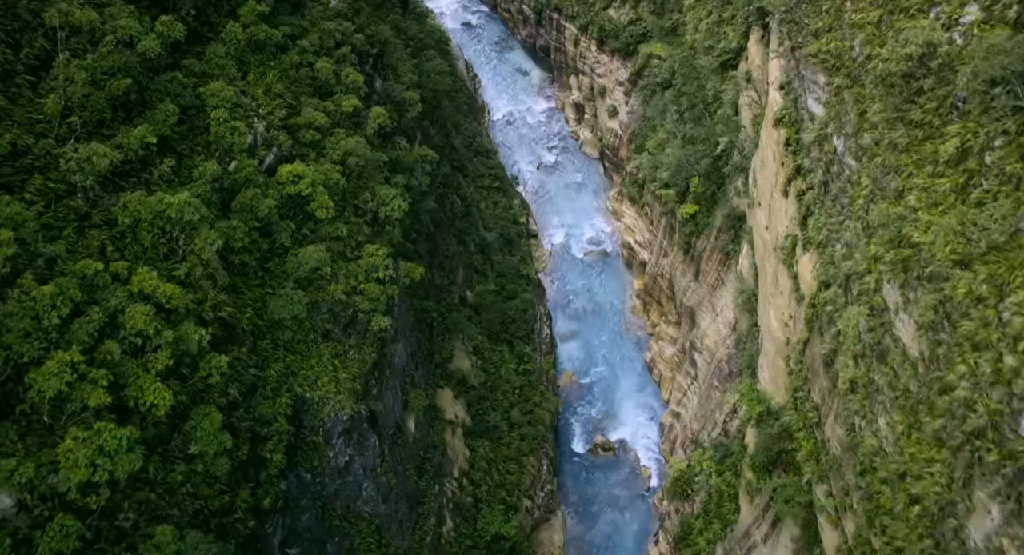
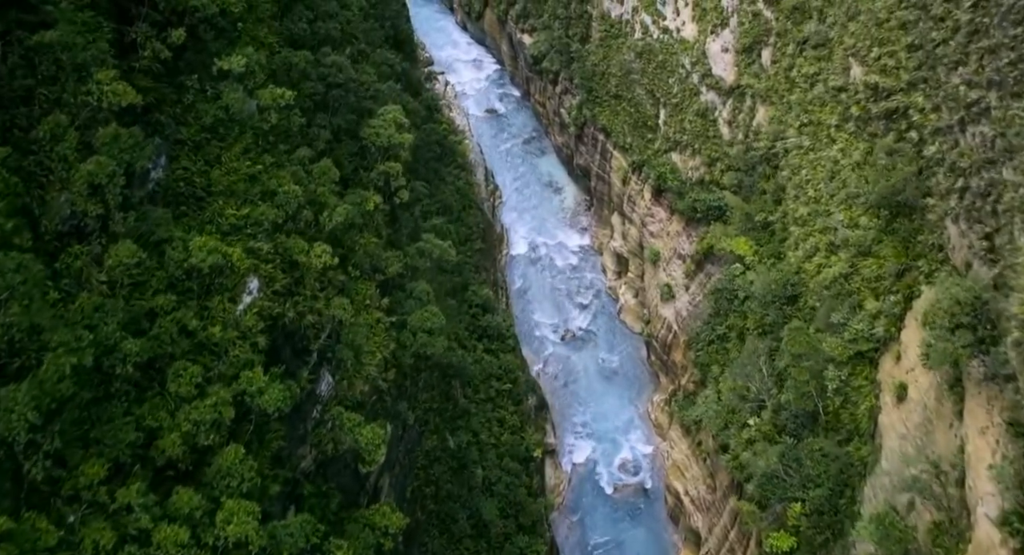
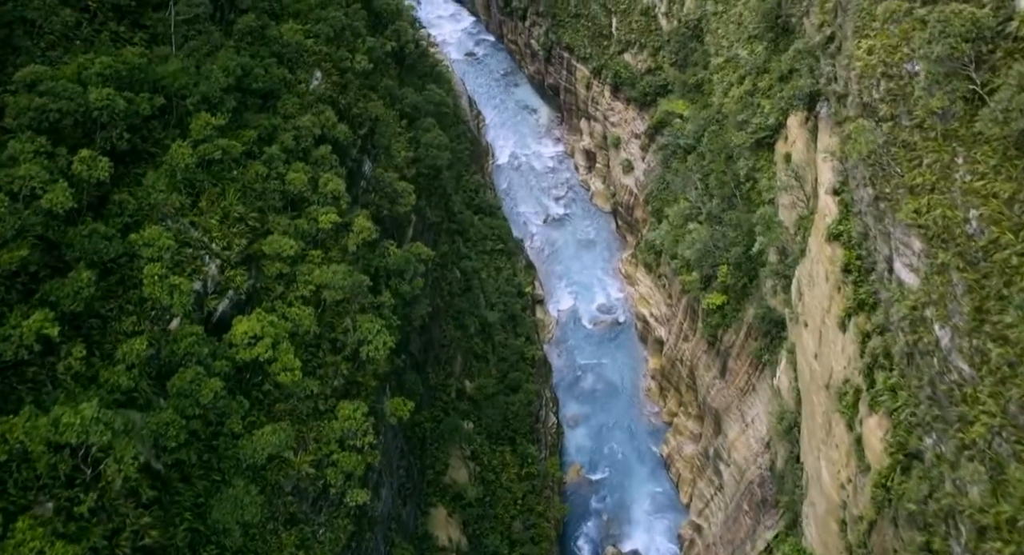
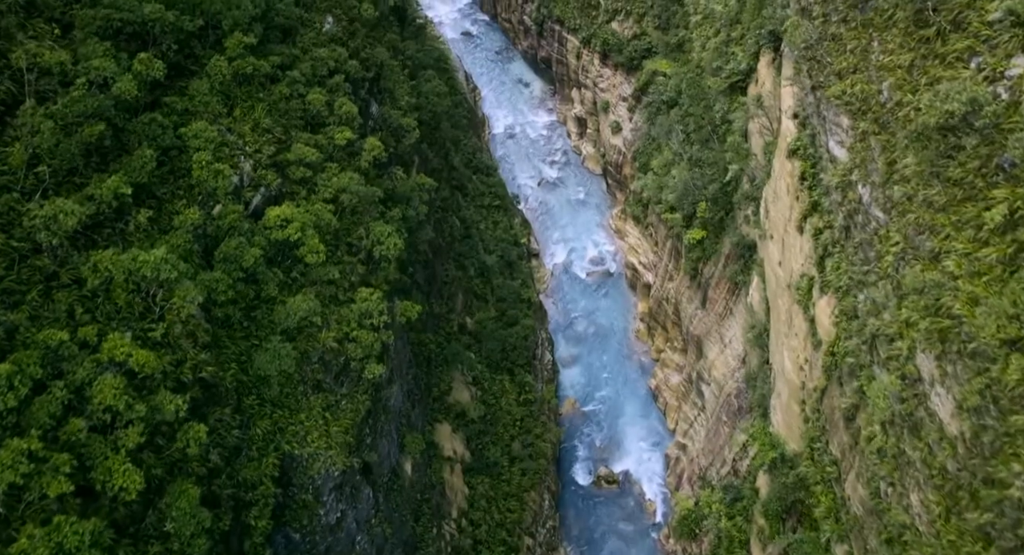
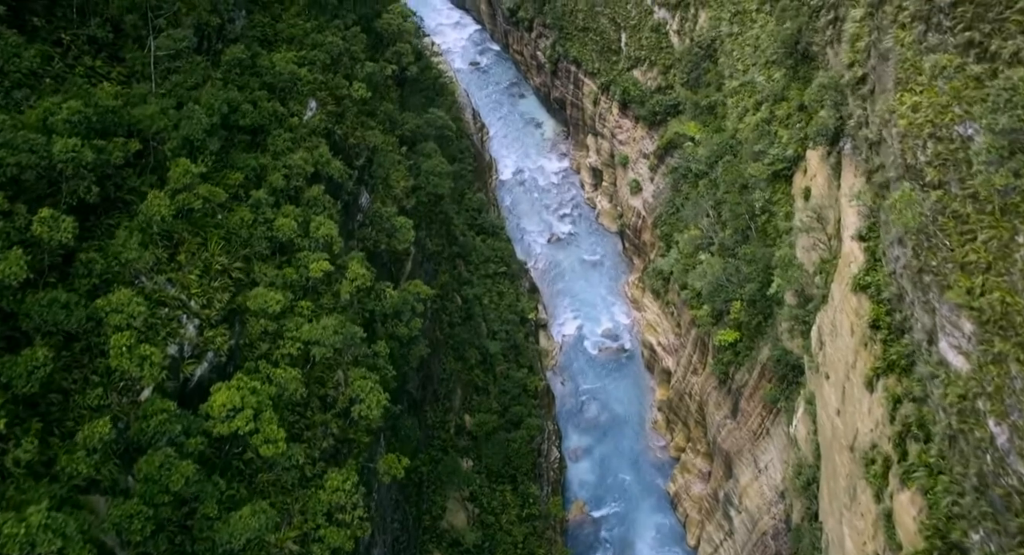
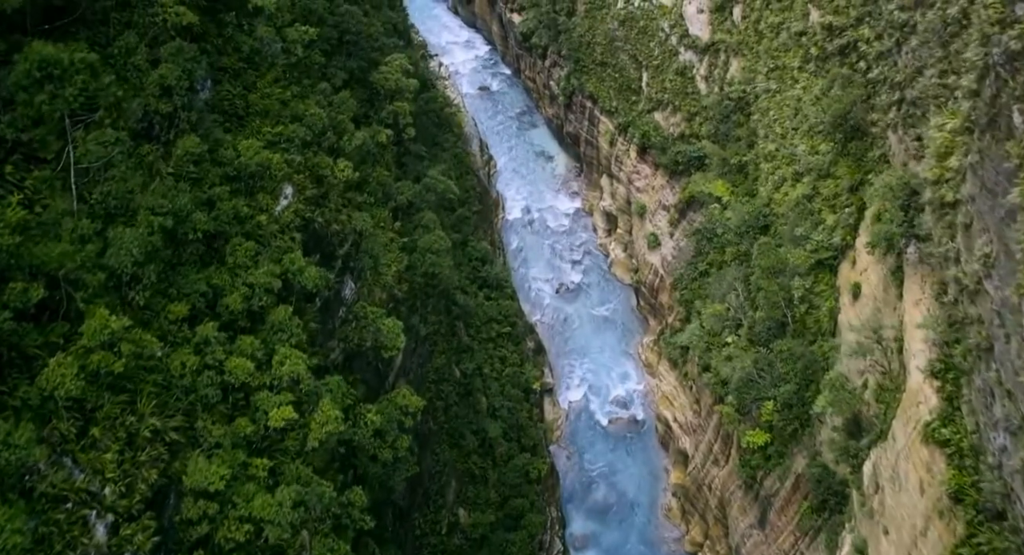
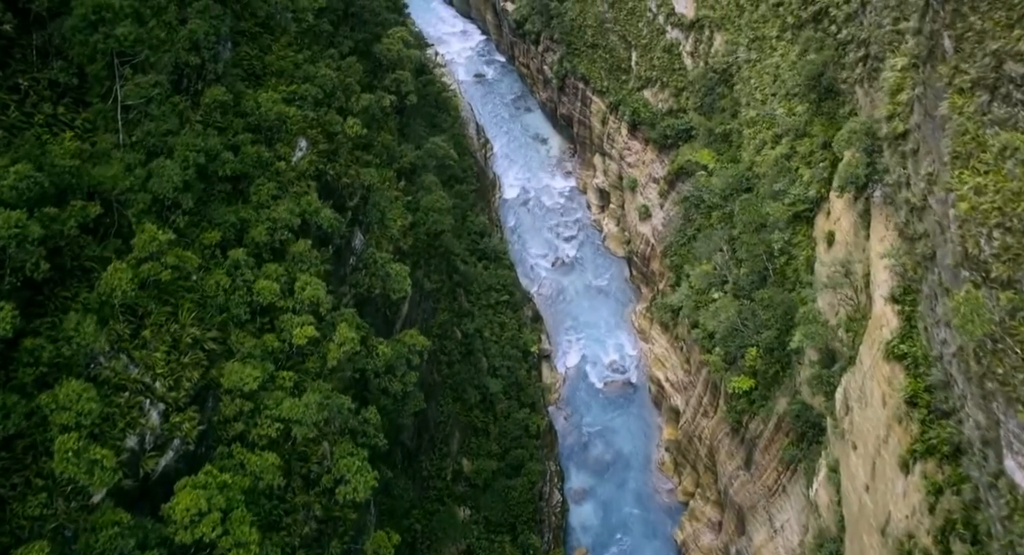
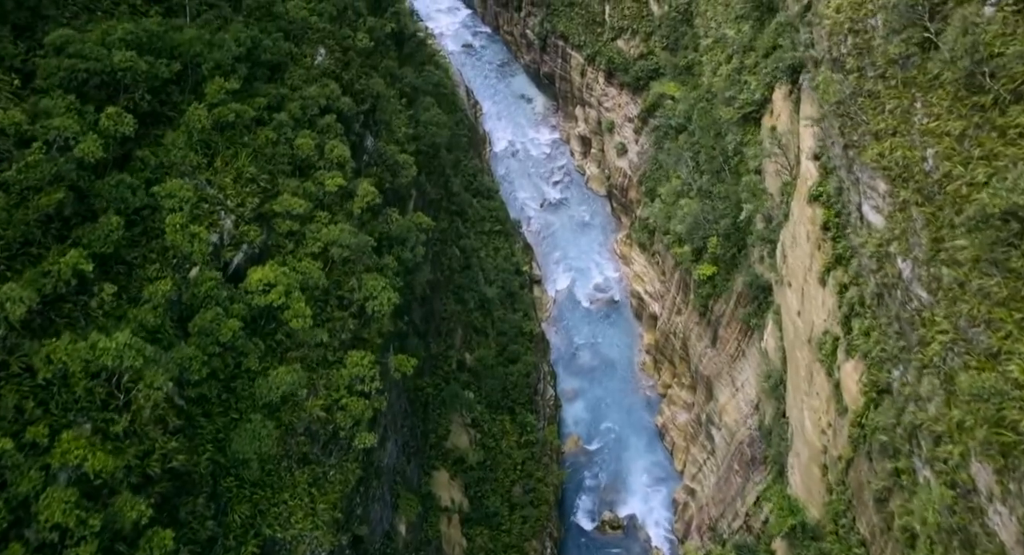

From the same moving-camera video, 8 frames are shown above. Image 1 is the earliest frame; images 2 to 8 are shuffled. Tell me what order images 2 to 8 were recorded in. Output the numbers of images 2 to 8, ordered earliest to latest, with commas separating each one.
4, 8, 3, 5, 7, 6, 2
